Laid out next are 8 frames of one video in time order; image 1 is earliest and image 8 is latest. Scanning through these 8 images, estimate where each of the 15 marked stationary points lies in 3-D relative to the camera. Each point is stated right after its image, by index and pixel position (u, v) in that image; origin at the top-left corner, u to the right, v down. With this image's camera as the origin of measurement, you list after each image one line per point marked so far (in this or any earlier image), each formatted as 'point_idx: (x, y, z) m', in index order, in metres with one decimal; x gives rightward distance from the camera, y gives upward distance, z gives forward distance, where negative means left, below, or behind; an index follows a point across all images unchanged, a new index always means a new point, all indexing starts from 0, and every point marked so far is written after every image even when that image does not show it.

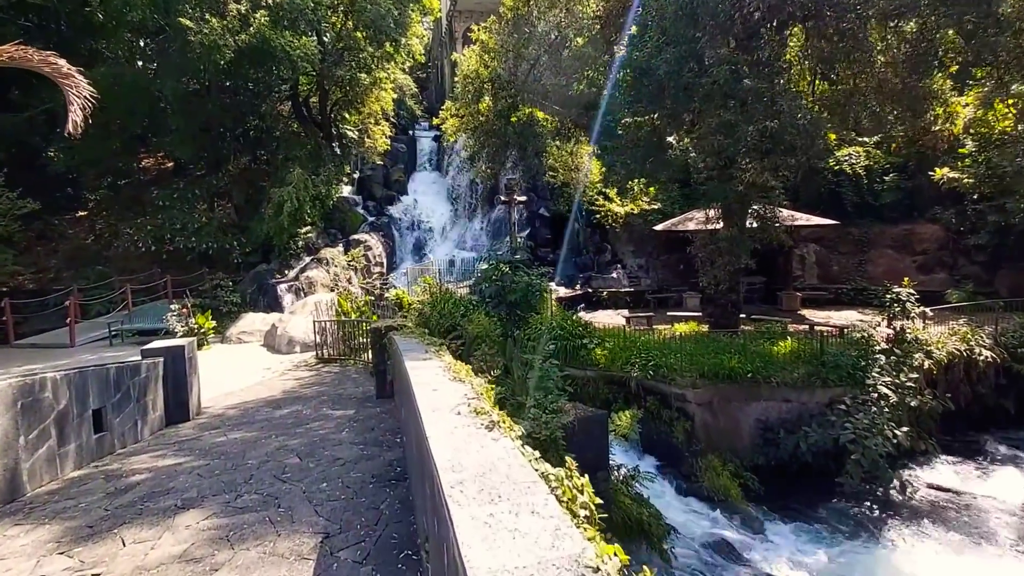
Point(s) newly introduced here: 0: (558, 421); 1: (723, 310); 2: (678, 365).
0: (+0.5, -1.4, +5.3) m
1: (+4.8, -0.5, +11.1) m
2: (+2.9, -1.3, +8.6) m
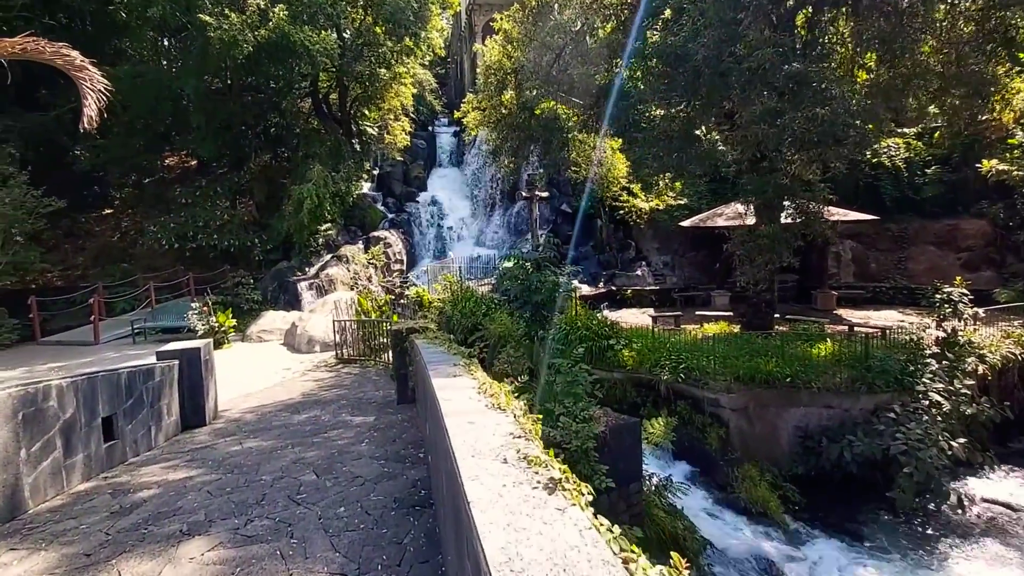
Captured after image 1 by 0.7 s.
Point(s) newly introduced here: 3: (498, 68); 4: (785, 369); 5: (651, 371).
0: (+0.8, -1.4, +5.0) m
1: (+5.3, -0.5, +10.6) m
2: (+3.3, -1.3, +8.2) m
3: (-0.3, +4.8, +10.8) m
4: (+4.5, -1.3, +8.0) m
5: (+2.4, -1.4, +8.5) m
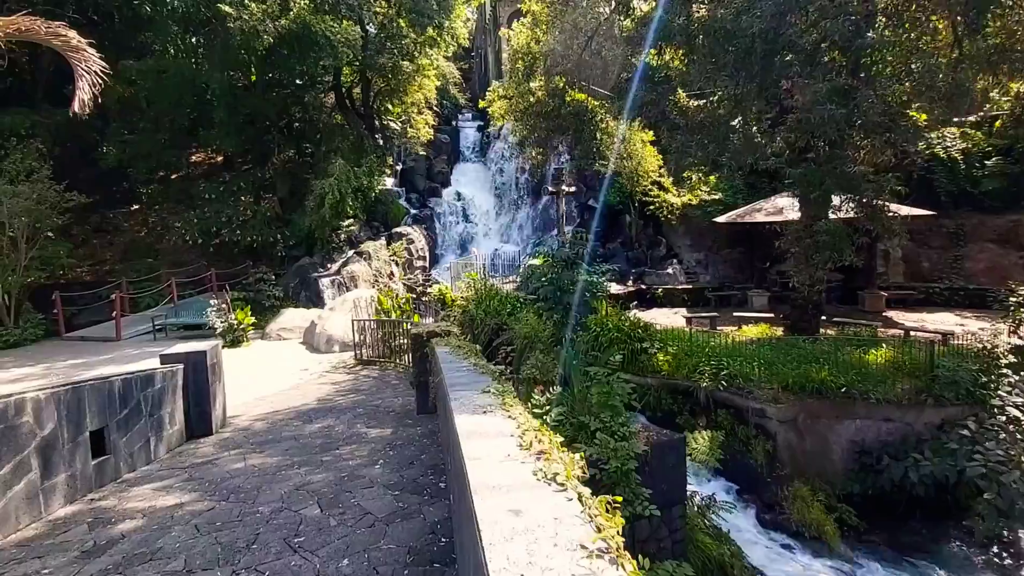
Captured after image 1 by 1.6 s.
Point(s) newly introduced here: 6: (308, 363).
0: (+1.1, -1.4, +4.4) m
1: (+5.8, -0.5, +9.8) m
2: (+3.7, -1.3, +7.5) m
3: (+0.3, +4.9, +10.2) m
4: (+4.9, -1.3, +7.3) m
5: (+2.8, -1.4, +7.9) m
6: (-3.5, -1.3, +8.4) m
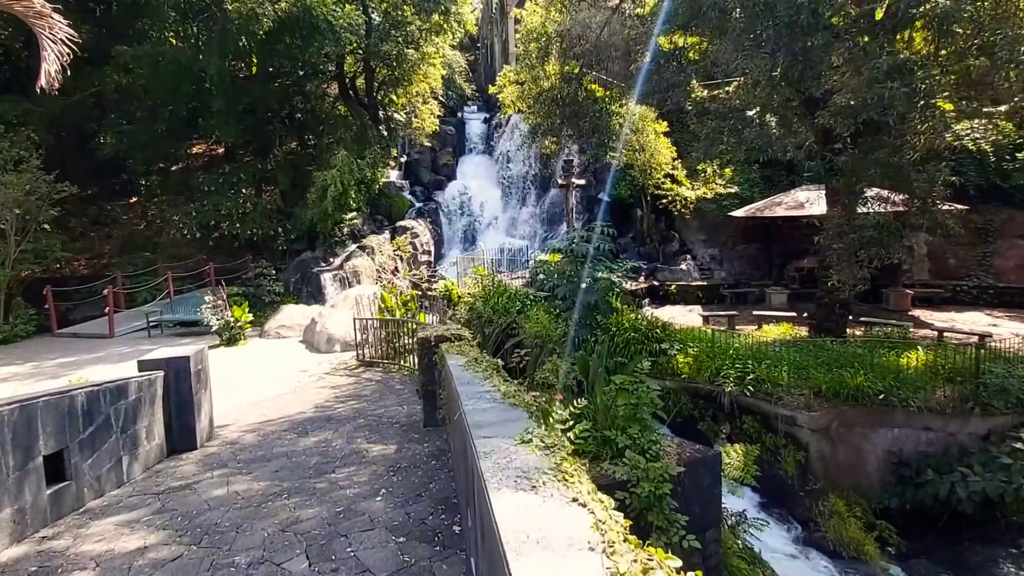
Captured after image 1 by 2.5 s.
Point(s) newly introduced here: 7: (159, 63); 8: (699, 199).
0: (+1.2, -1.4, +4.0) m
1: (+6.0, -0.5, +9.3) m
2: (+3.9, -1.3, +7.0) m
3: (+0.5, +4.9, +9.7) m
4: (+5.0, -1.3, +6.8) m
5: (+3.0, -1.4, +7.4) m
6: (-3.3, -1.2, +8.0) m
7: (-10.1, +6.4, +14.2) m
8: (+5.8, +2.8, +15.3) m
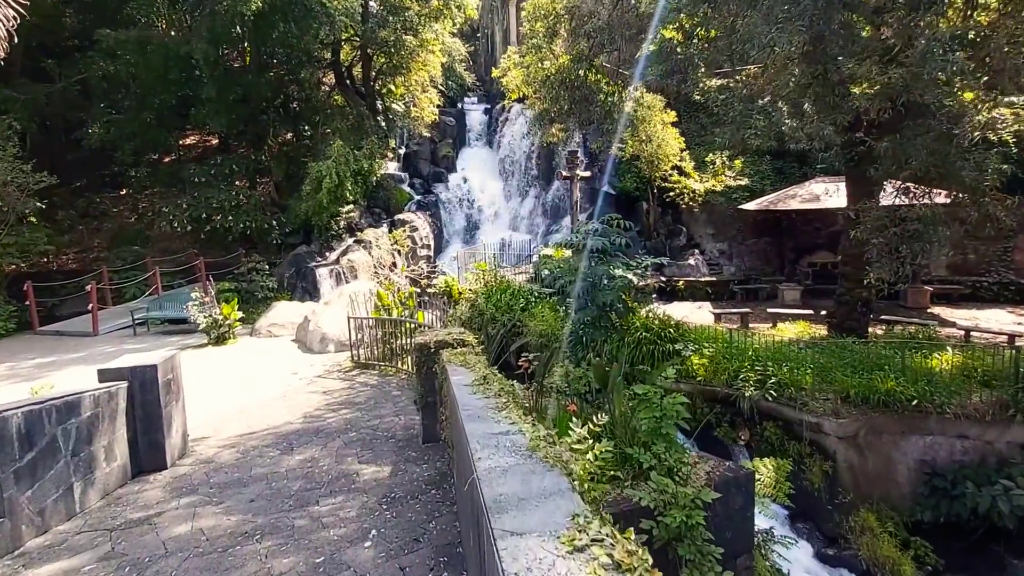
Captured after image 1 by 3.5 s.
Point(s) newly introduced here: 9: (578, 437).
0: (+1.3, -1.4, +3.5) m
1: (+6.0, -0.4, +8.8) m
2: (+4.0, -1.3, +6.6) m
3: (+0.6, +5.0, +9.1) m
4: (+5.1, -1.3, +6.4) m
5: (+3.1, -1.4, +6.9) m
6: (-3.2, -1.2, +7.5) m
7: (-10.1, +6.6, +13.6) m
8: (+5.9, +2.9, +14.7) m
9: (+0.5, -1.0, +3.4) m
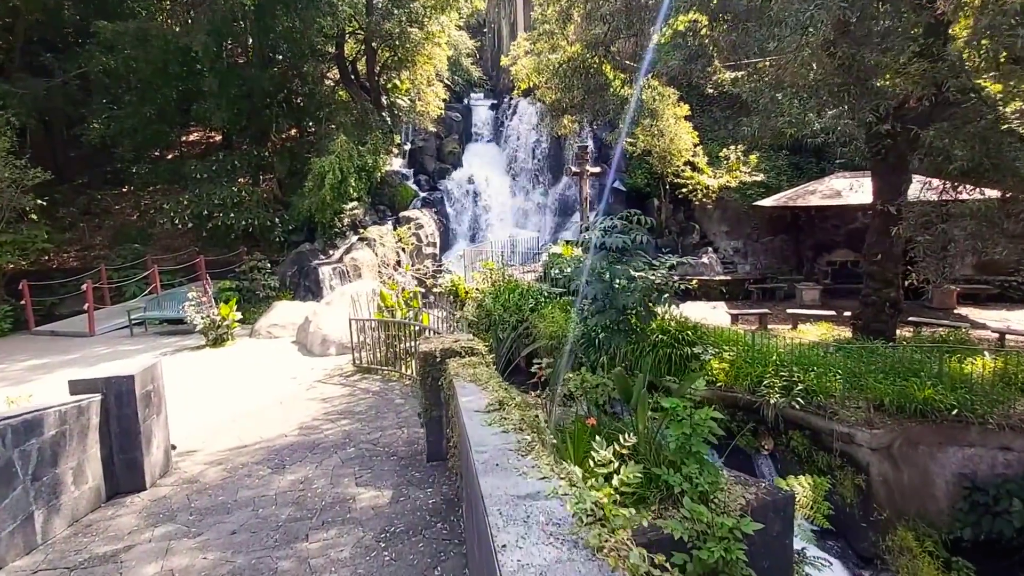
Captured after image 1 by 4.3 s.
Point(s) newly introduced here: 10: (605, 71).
0: (+1.4, -1.5, +3.1) m
1: (+6.2, -0.4, +8.4) m
2: (+4.1, -1.3, +6.2) m
3: (+0.8, +5.0, +8.7) m
4: (+5.2, -1.3, +5.9) m
5: (+3.2, -1.4, +6.5) m
6: (-3.1, -1.2, +7.2) m
7: (-9.8, +6.6, +13.3) m
8: (+6.1, +2.9, +14.3) m
9: (+0.6, -1.0, +3.0) m
10: (+1.6, +3.8, +8.5) m
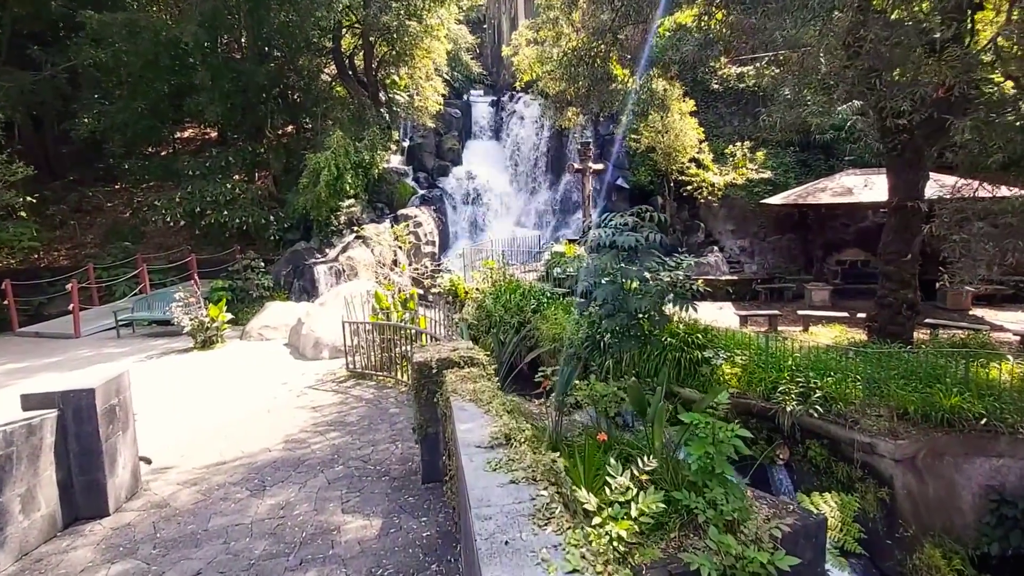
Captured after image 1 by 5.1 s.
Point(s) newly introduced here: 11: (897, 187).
0: (+1.4, -1.5, +2.8) m
1: (+6.2, -0.4, +8.0) m
2: (+4.1, -1.3, +5.8) m
3: (+0.8, +5.0, +8.4) m
4: (+5.3, -1.3, +5.6) m
5: (+3.2, -1.4, +6.2) m
6: (-3.1, -1.2, +6.8) m
7: (-9.8, +6.6, +12.9) m
8: (+6.1, +2.9, +13.9) m
9: (+0.6, -1.1, +2.6) m
10: (+1.6, +3.8, +8.2) m
11: (+6.2, +1.6, +8.0) m
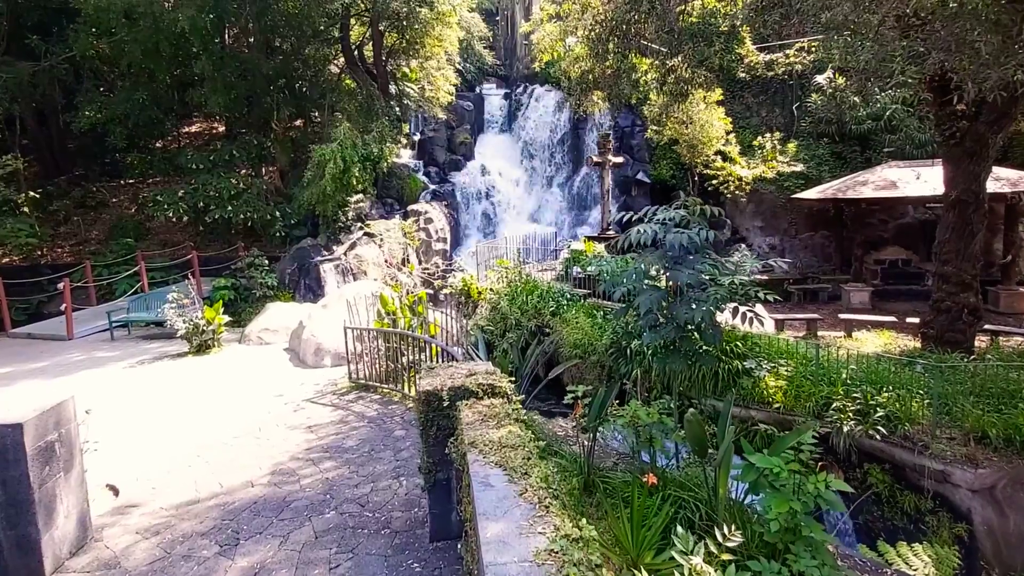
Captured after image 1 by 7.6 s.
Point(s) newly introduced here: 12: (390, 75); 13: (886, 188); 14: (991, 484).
0: (+1.6, -1.6, +2.1) m
1: (+6.5, -0.5, +7.3) m
2: (+4.3, -1.3, +5.1) m
3: (+1.1, +5.0, +7.7) m
4: (+5.5, -1.4, +4.8) m
5: (+3.5, -1.4, +5.5) m
6: (-2.8, -1.2, +6.3) m
7: (-9.4, +6.7, +12.5) m
8: (+6.5, +2.9, +13.1) m
9: (+0.7, -1.1, +2.0) m
10: (+1.9, +3.7, +7.5) m
11: (+6.5, +1.6, +7.2) m
12: (-3.8, +6.7, +15.3) m
13: (+7.4, +2.0, +9.7) m
14: (+4.7, -1.9, +4.8) m
